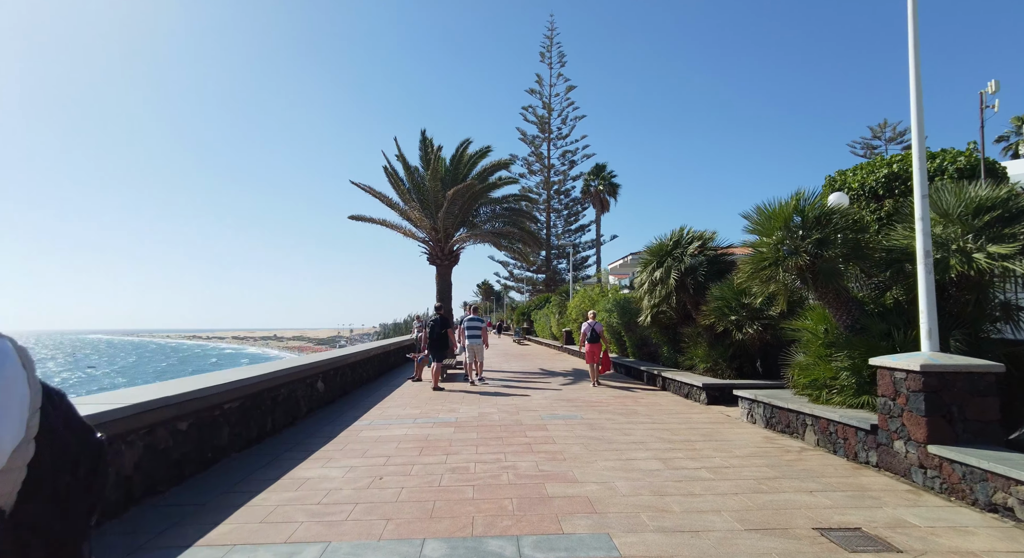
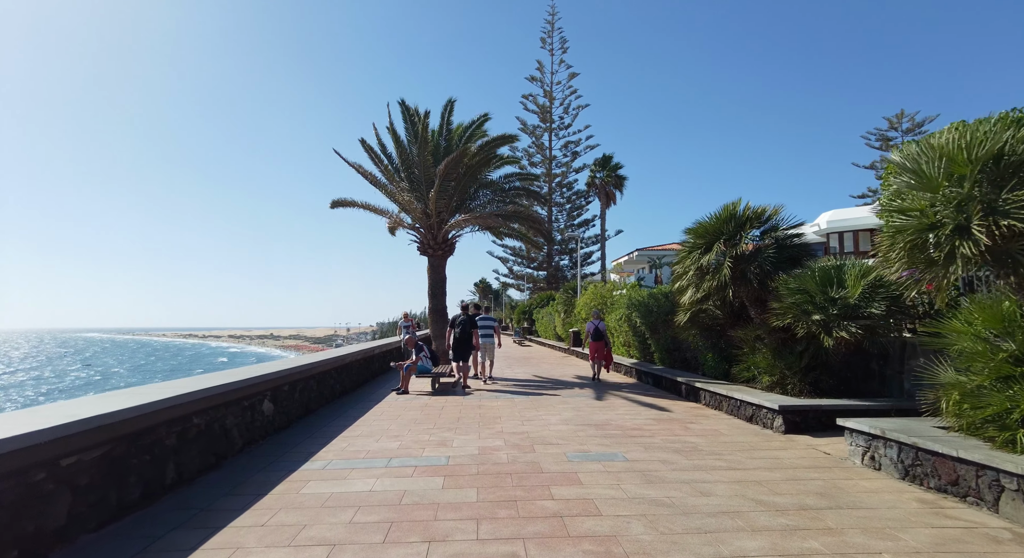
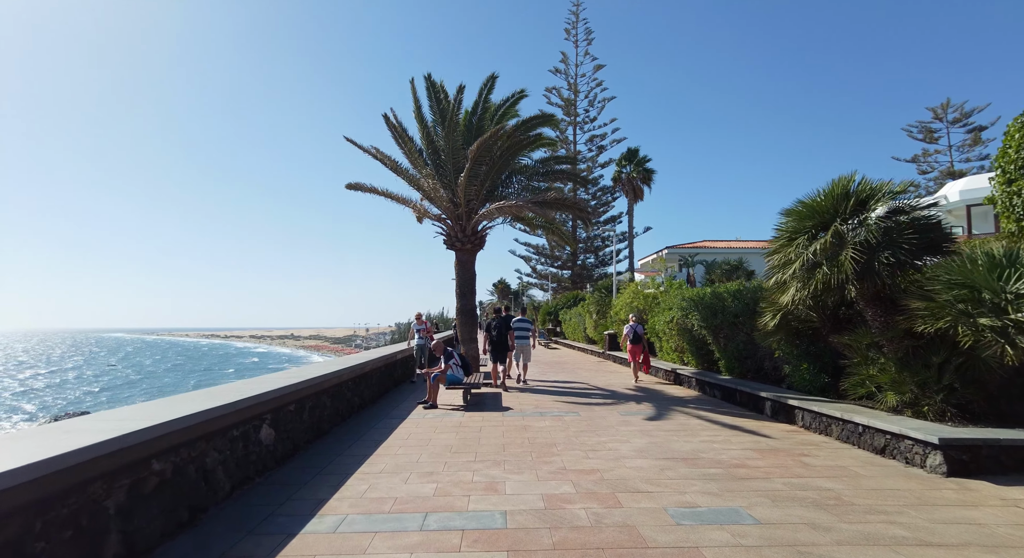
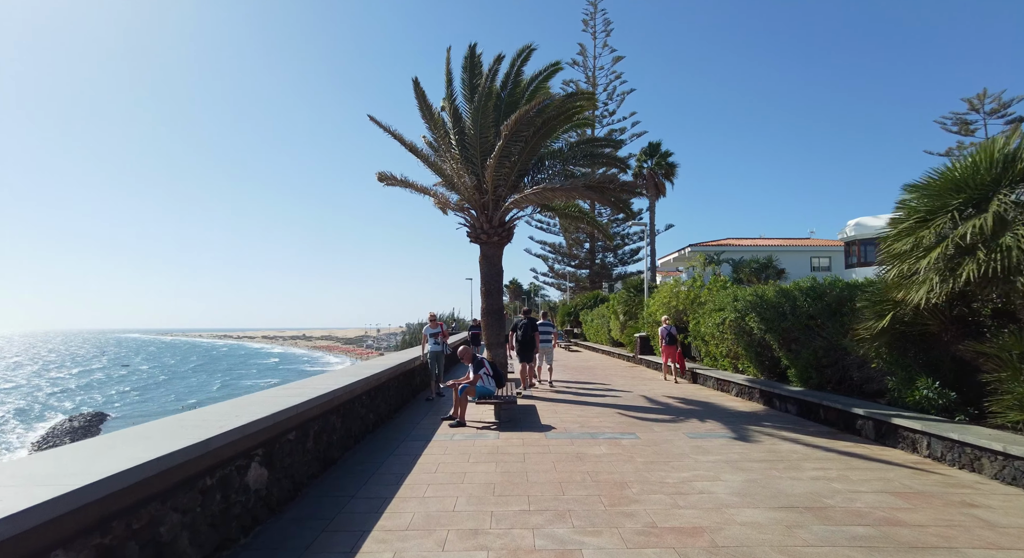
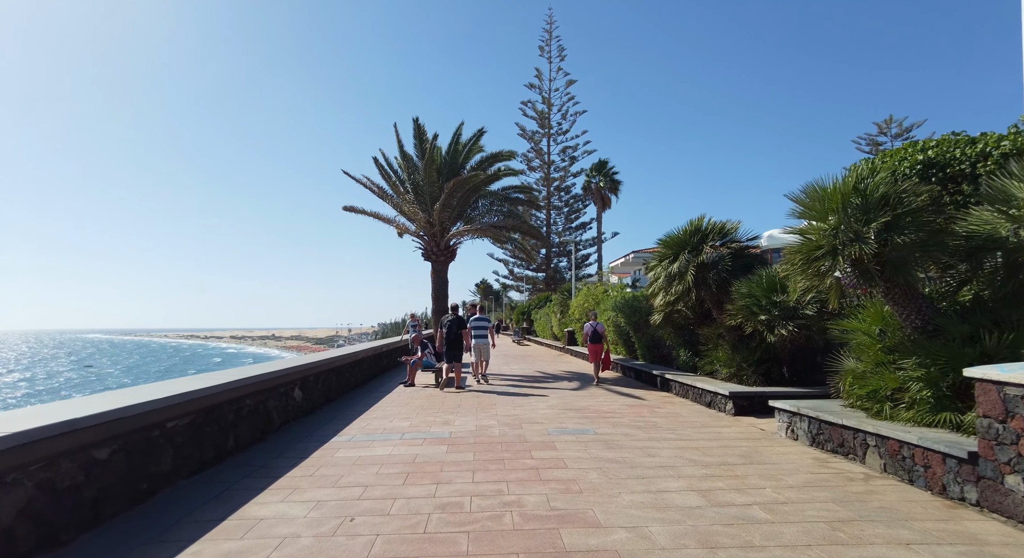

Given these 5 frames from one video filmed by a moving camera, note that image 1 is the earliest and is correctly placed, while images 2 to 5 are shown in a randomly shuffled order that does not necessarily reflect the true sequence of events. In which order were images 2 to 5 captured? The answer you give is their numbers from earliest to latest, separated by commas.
5, 2, 3, 4
